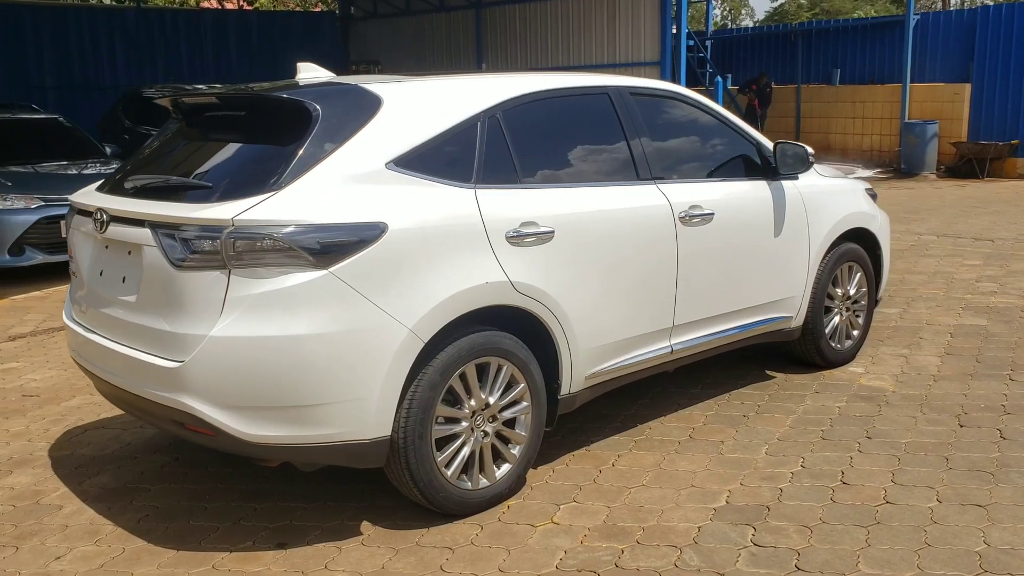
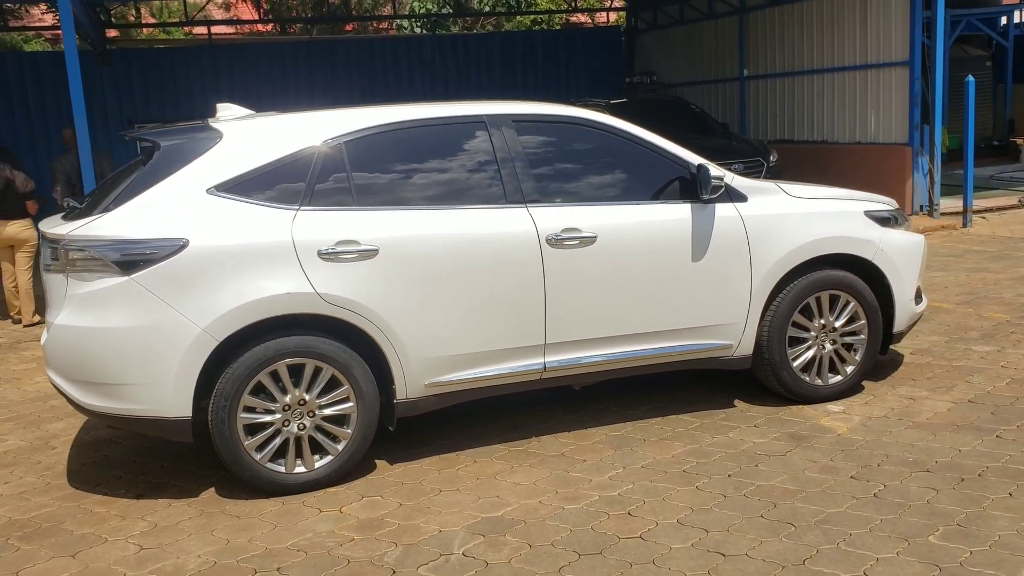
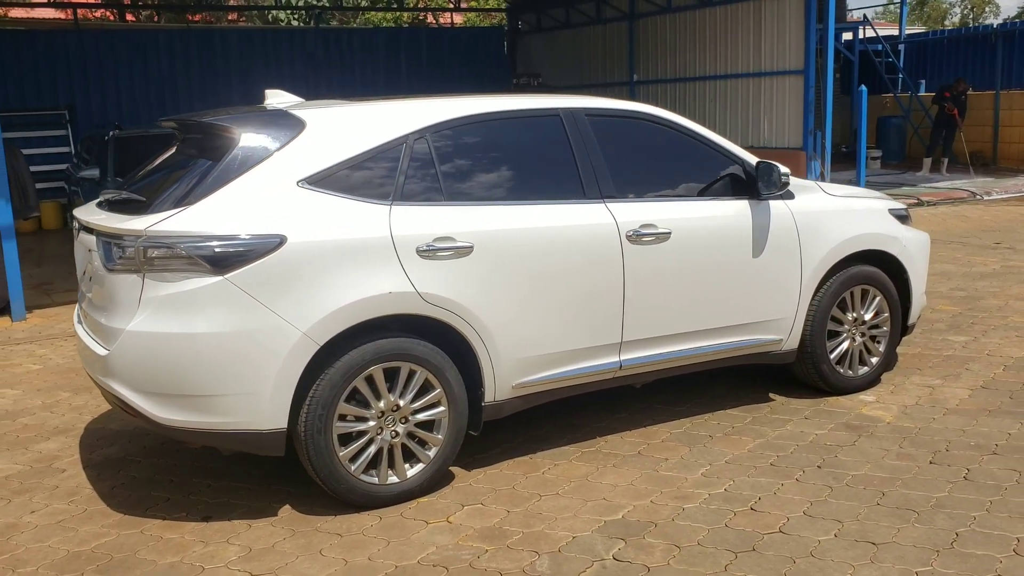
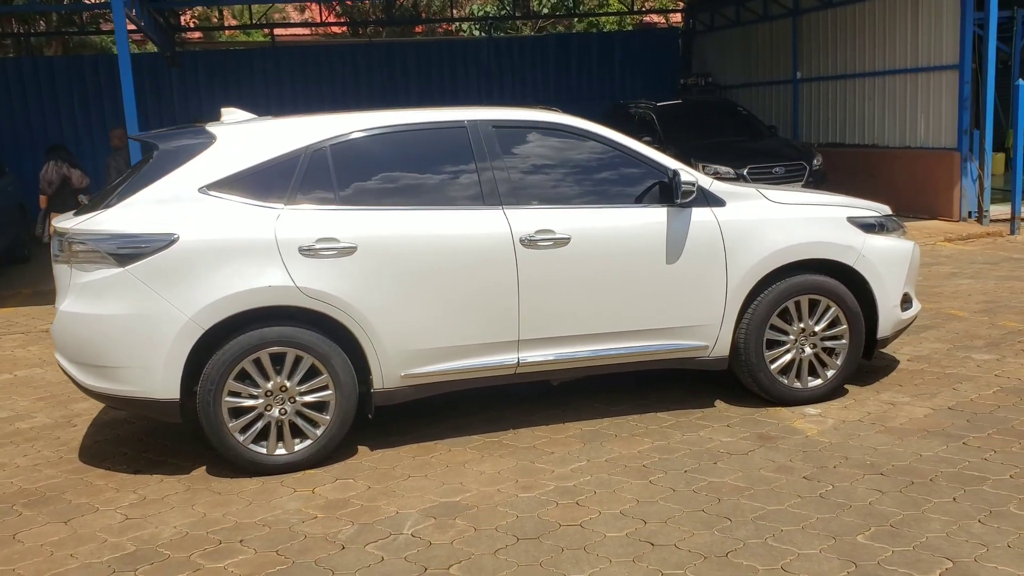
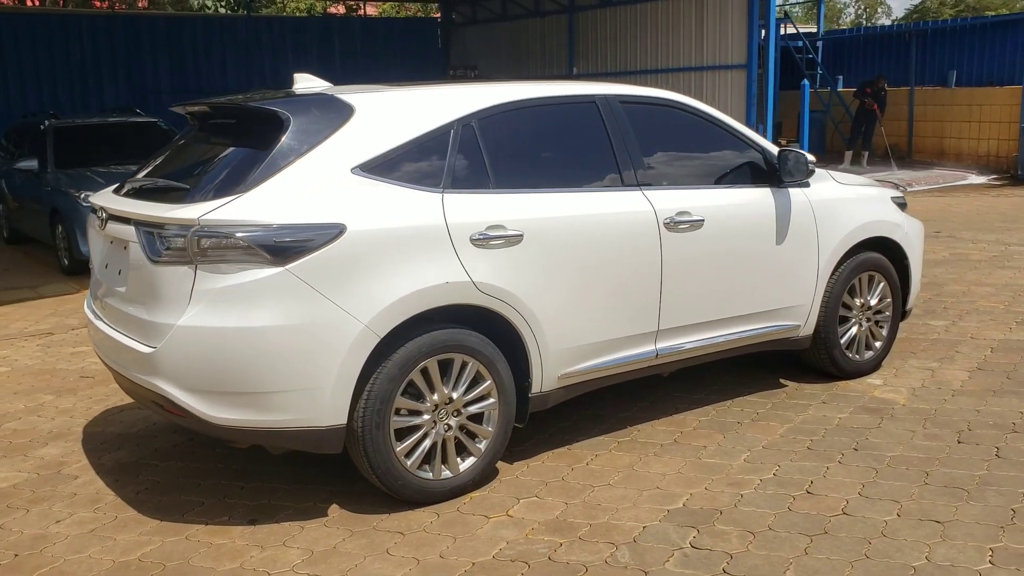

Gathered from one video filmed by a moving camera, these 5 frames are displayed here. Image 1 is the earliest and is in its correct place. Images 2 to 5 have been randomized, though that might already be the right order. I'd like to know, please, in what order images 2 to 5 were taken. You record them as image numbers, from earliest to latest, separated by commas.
5, 3, 2, 4
